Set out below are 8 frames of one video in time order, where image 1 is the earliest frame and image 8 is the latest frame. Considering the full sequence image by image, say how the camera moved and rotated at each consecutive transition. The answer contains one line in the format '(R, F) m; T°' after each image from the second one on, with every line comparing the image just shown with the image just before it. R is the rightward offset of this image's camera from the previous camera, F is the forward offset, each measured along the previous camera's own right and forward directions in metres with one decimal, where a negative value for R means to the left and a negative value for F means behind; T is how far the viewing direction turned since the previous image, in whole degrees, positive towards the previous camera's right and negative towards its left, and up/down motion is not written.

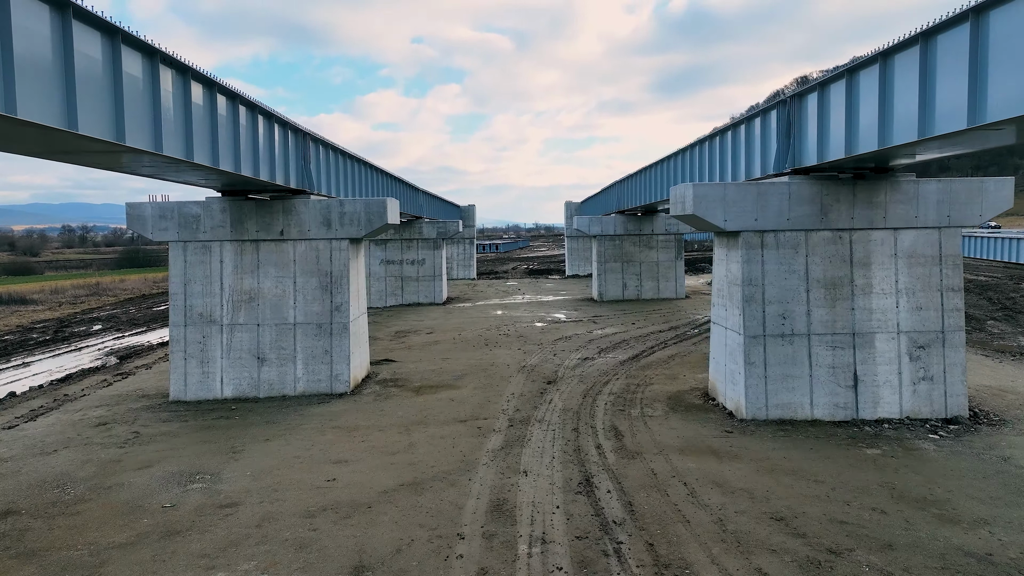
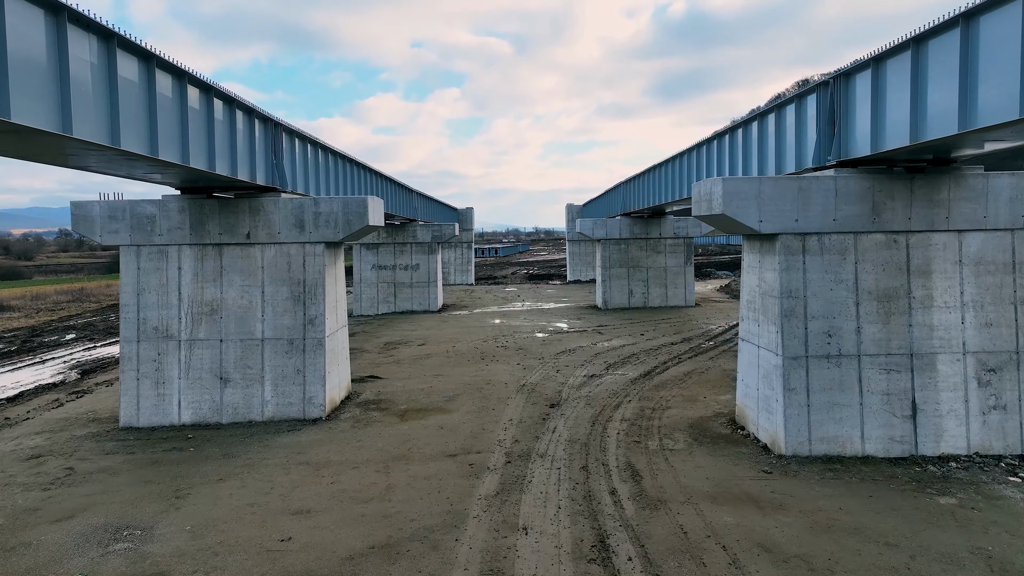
(0.0, +1.9) m; 0°
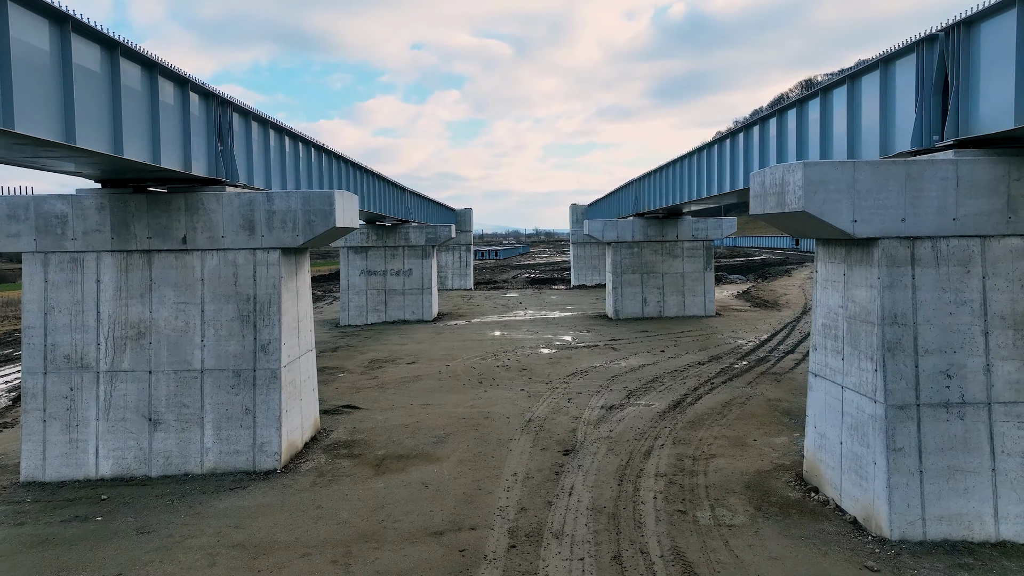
(-0.1, +2.8) m; 0°
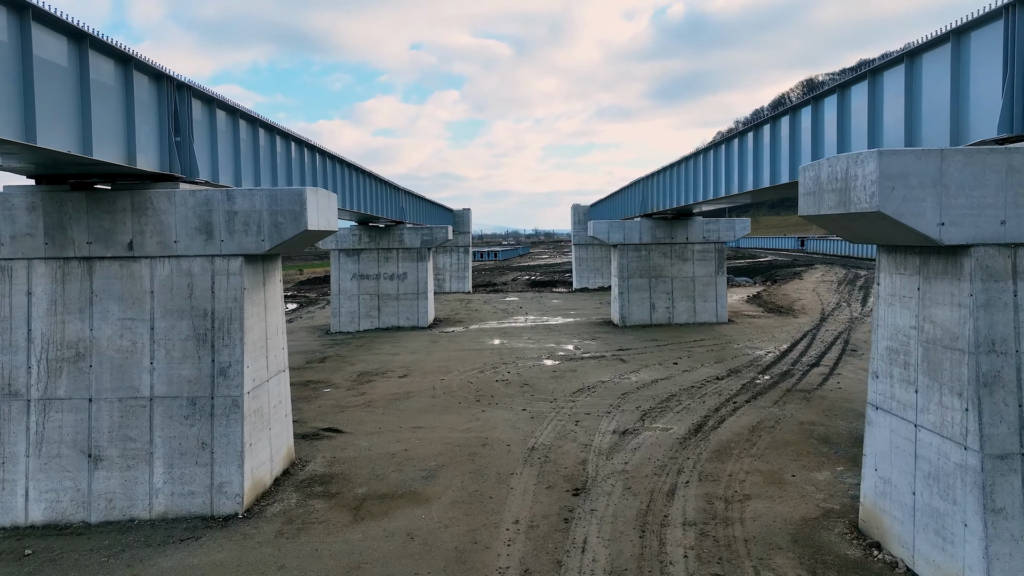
(0.0, +1.6) m; 0°
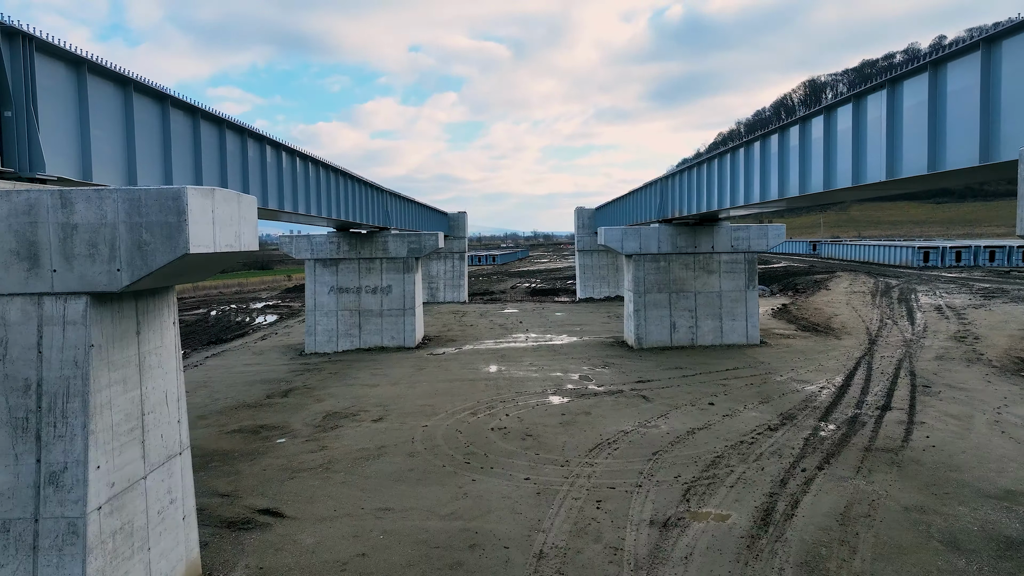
(0.0, +3.4) m; 0°
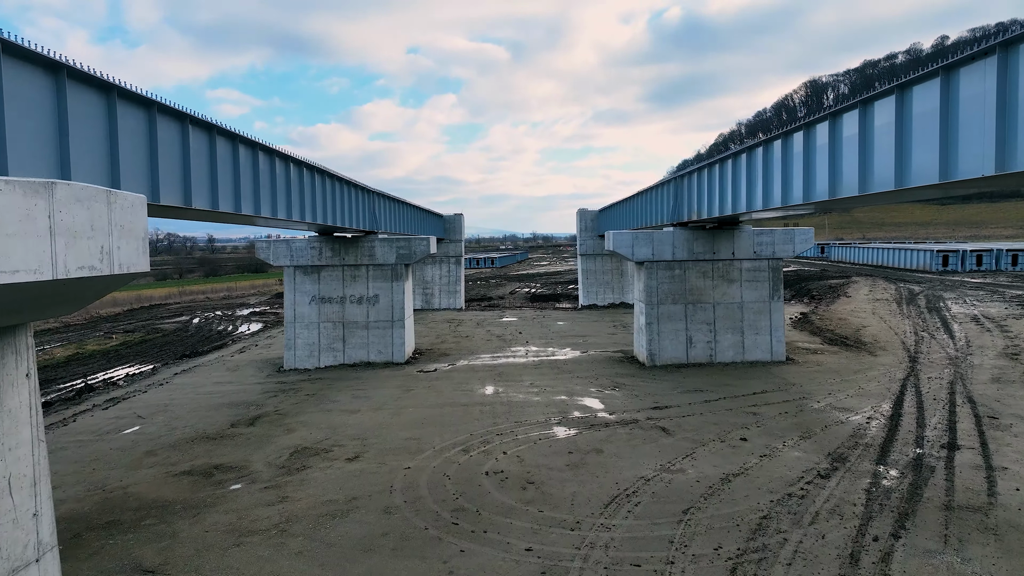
(0.0, +2.2) m; 0°
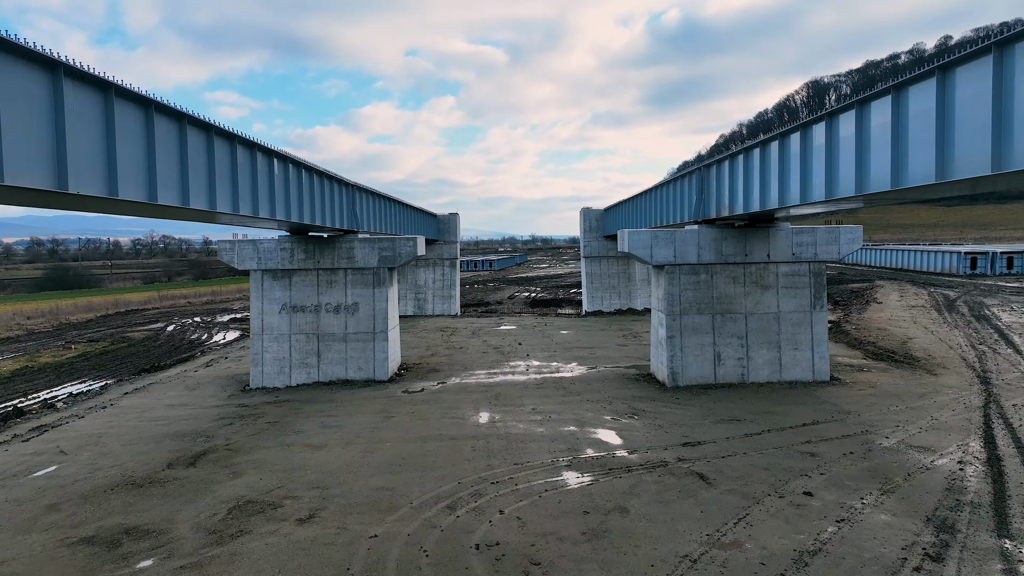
(0.0, +2.9) m; 0°
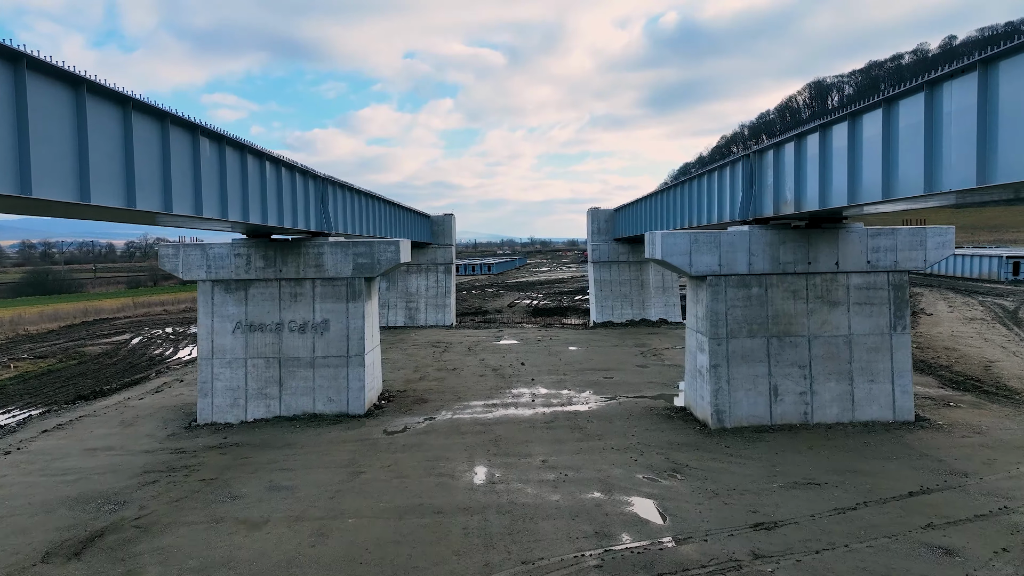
(-0.1, +3.6) m; 0°
